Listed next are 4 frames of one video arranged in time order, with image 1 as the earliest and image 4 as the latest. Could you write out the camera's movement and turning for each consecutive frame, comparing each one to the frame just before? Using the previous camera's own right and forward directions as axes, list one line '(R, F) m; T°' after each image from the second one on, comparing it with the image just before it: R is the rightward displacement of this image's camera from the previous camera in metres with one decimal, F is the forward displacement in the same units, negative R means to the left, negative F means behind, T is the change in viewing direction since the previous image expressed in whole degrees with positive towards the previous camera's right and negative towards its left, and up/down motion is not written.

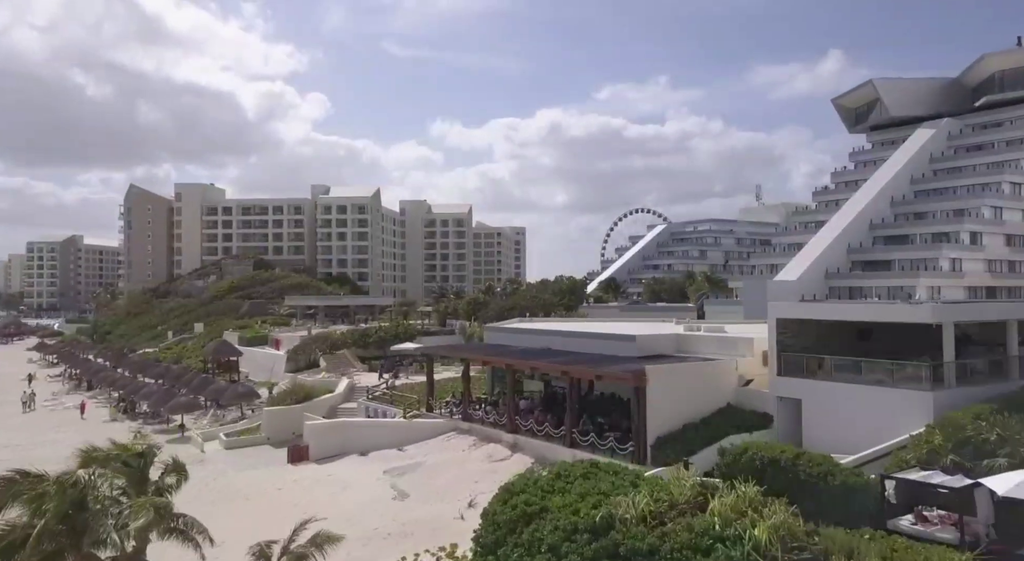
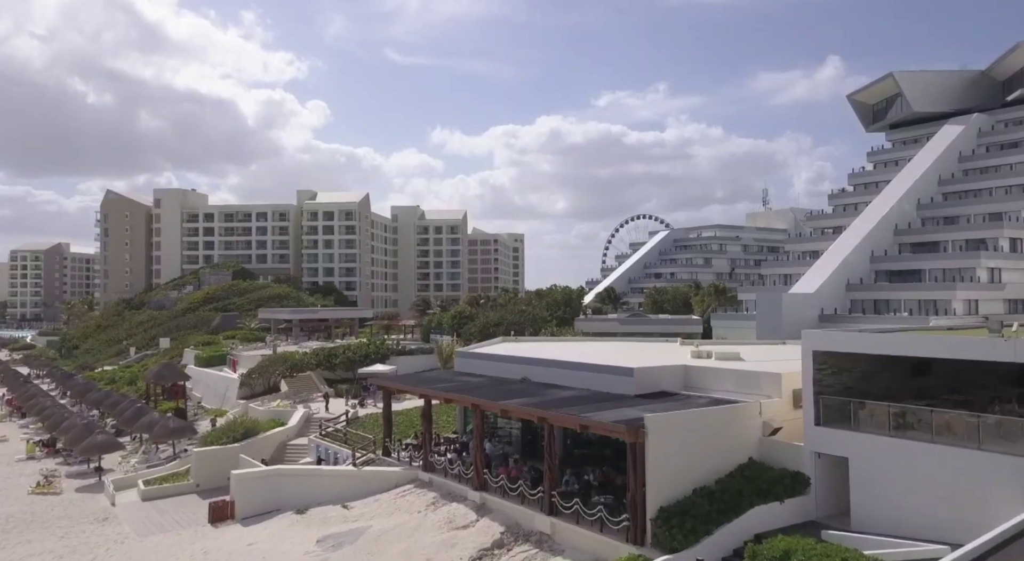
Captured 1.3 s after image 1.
(+1.0, +5.1) m; 0°
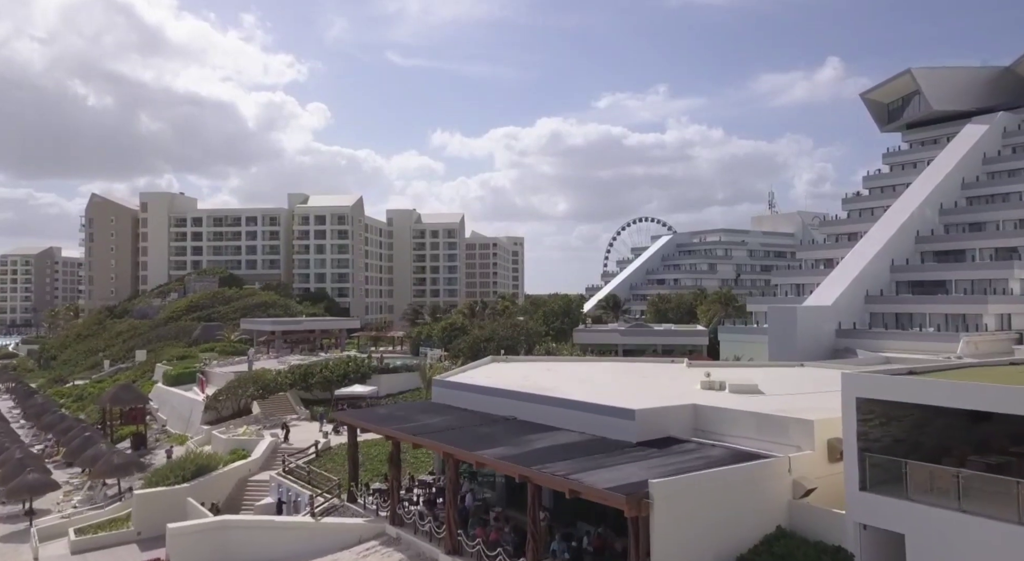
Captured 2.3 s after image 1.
(+0.6, +3.3) m; 0°
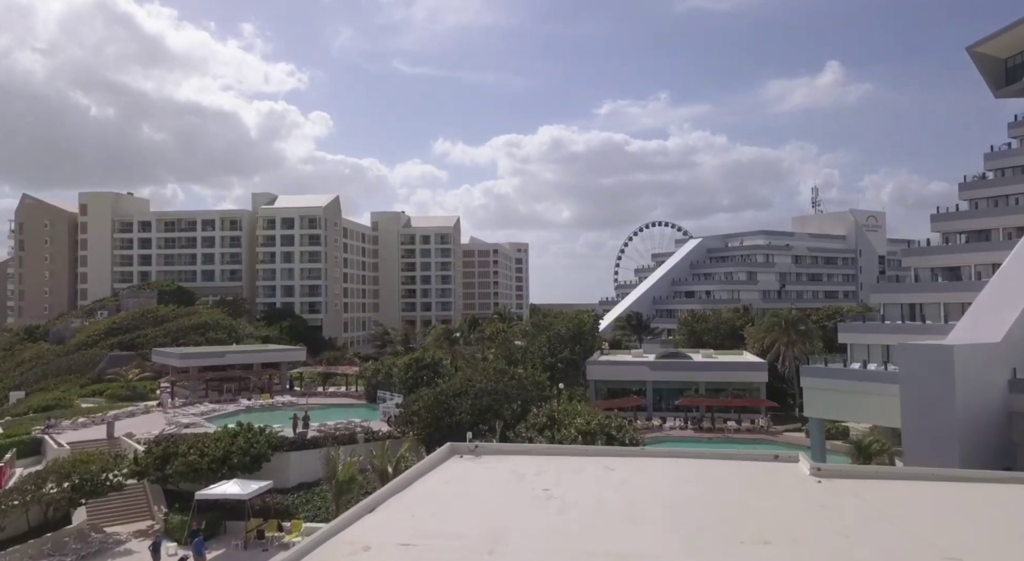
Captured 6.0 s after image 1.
(+0.8, +14.8) m; 0°
